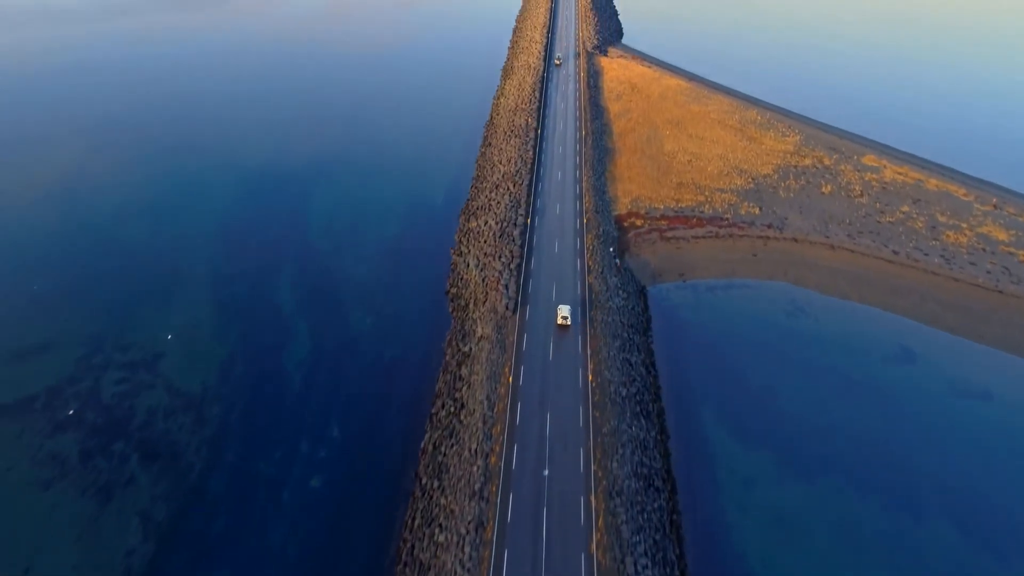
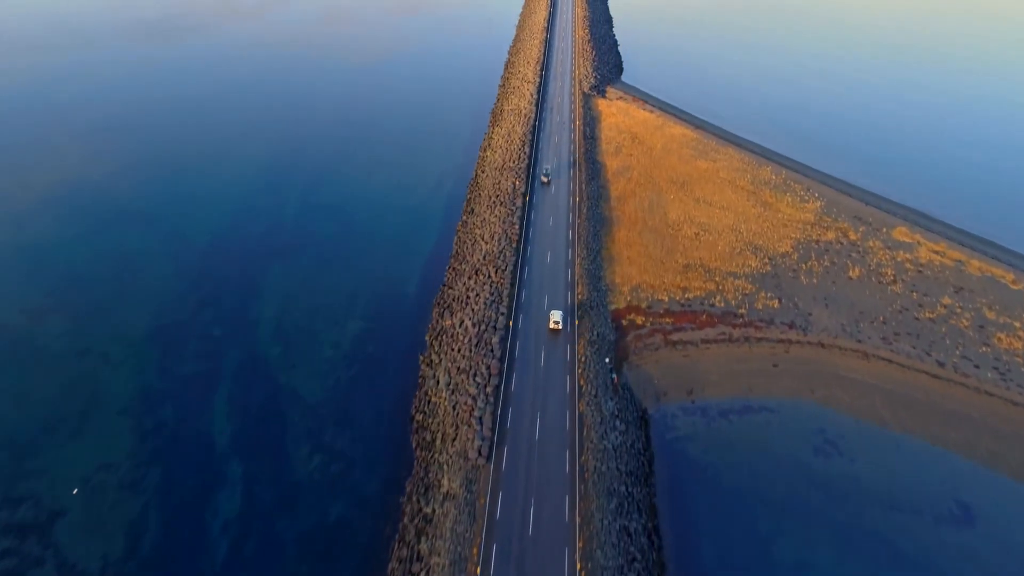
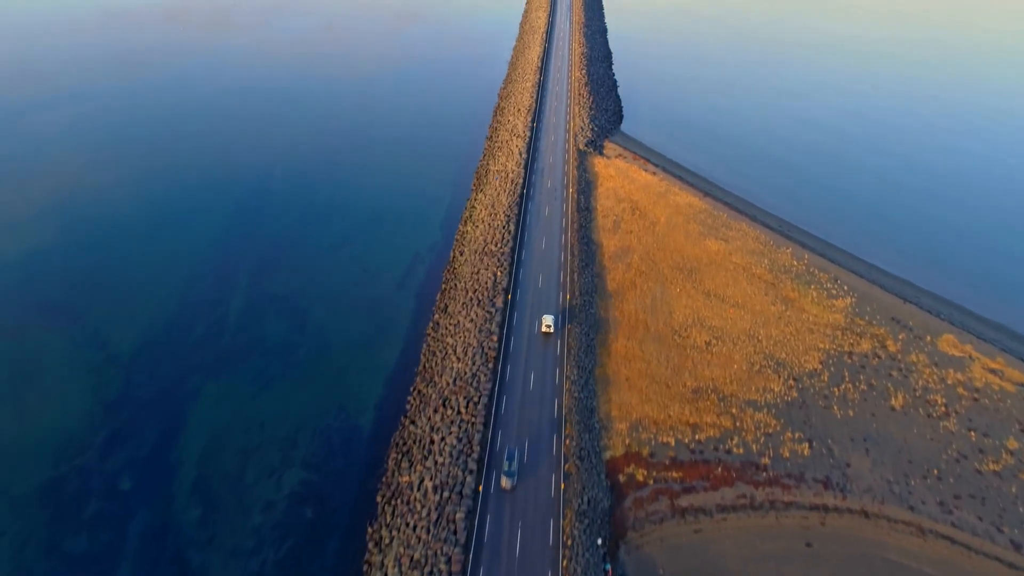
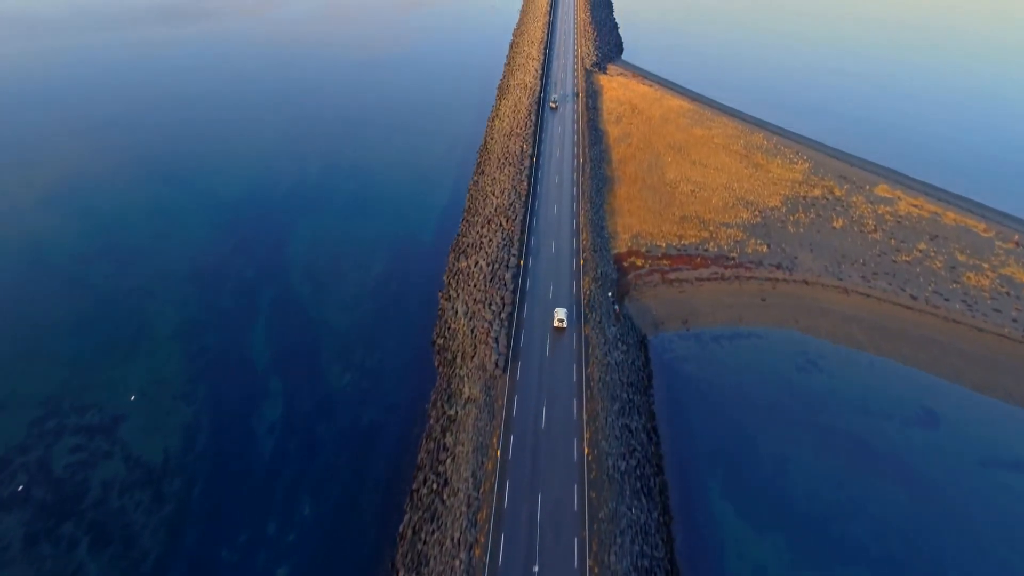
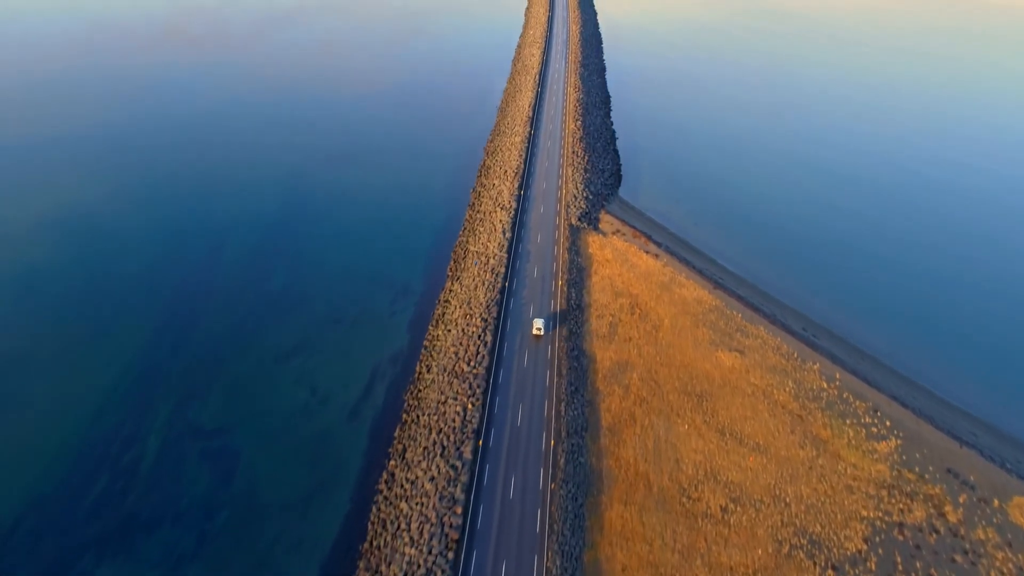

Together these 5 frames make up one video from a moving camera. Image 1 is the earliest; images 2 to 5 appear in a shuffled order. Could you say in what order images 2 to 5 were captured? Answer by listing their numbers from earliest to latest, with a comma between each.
4, 2, 3, 5
